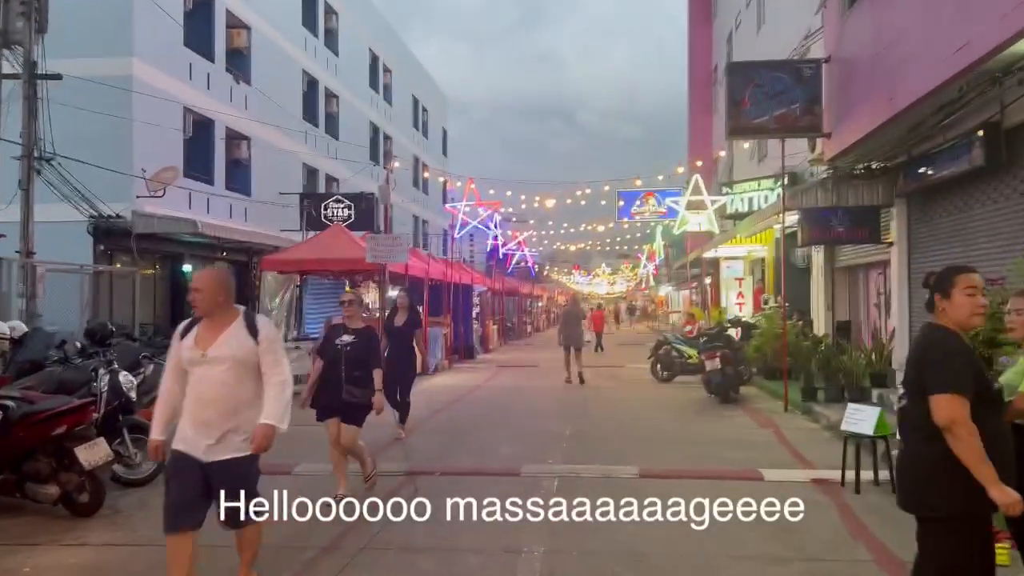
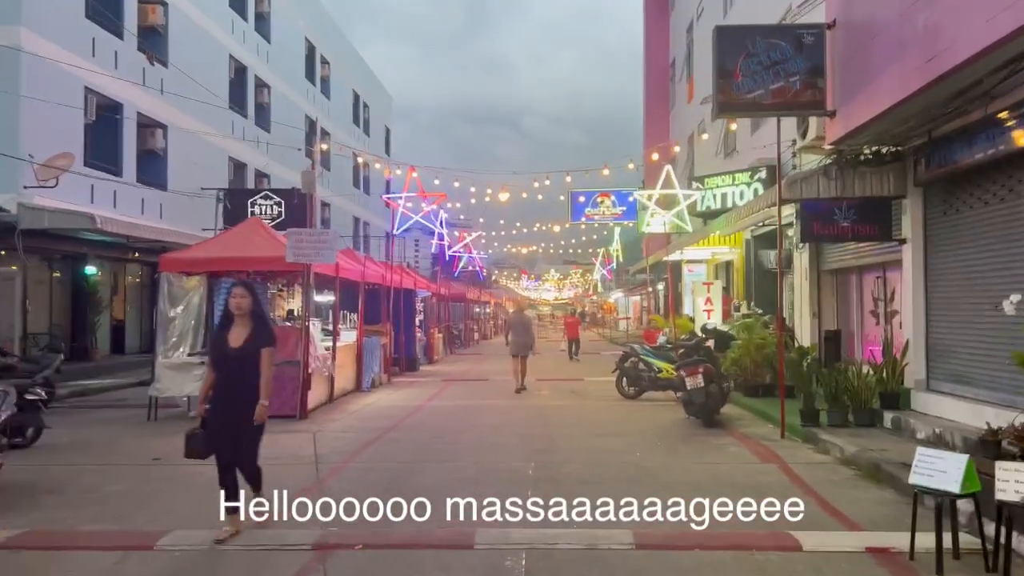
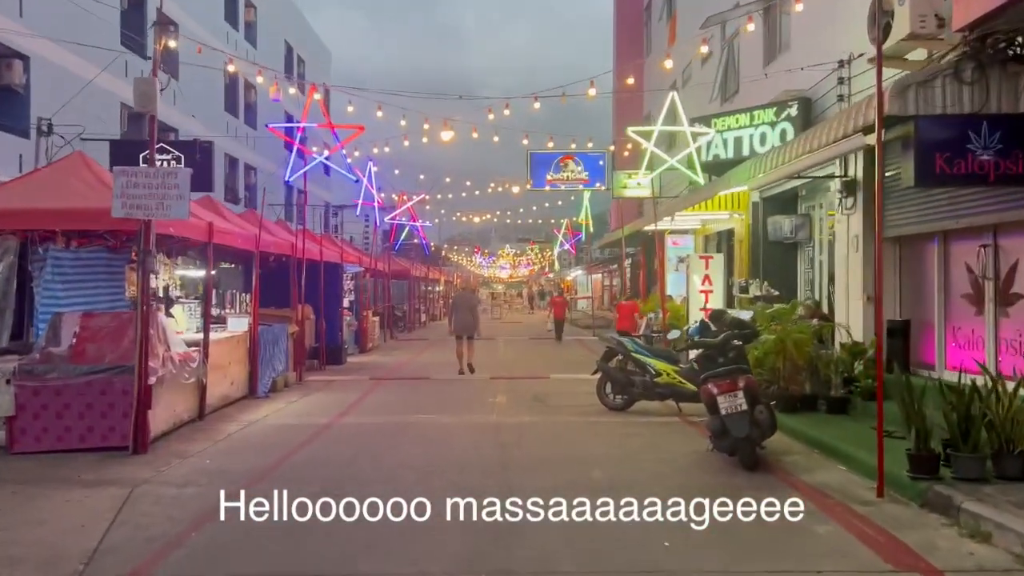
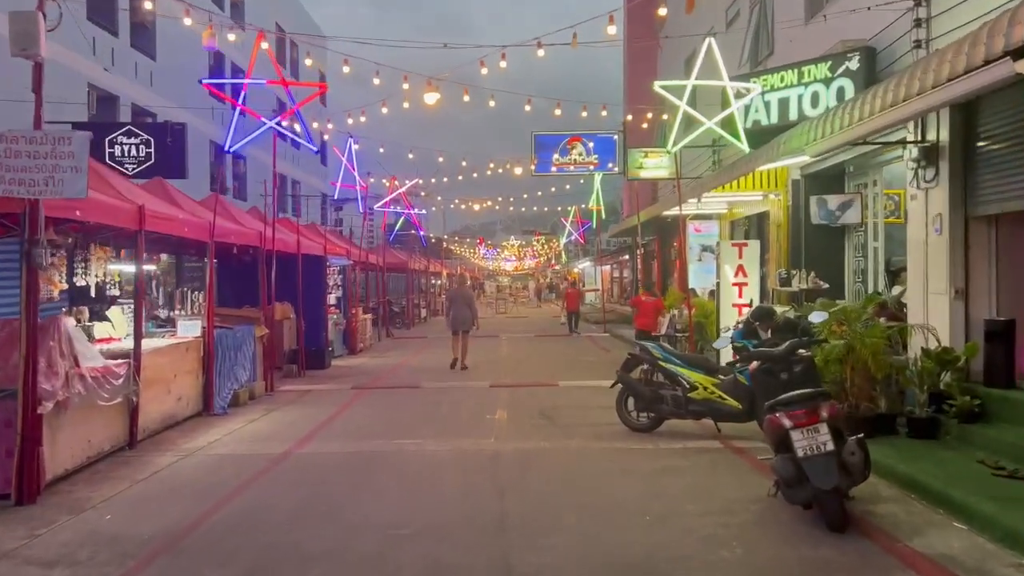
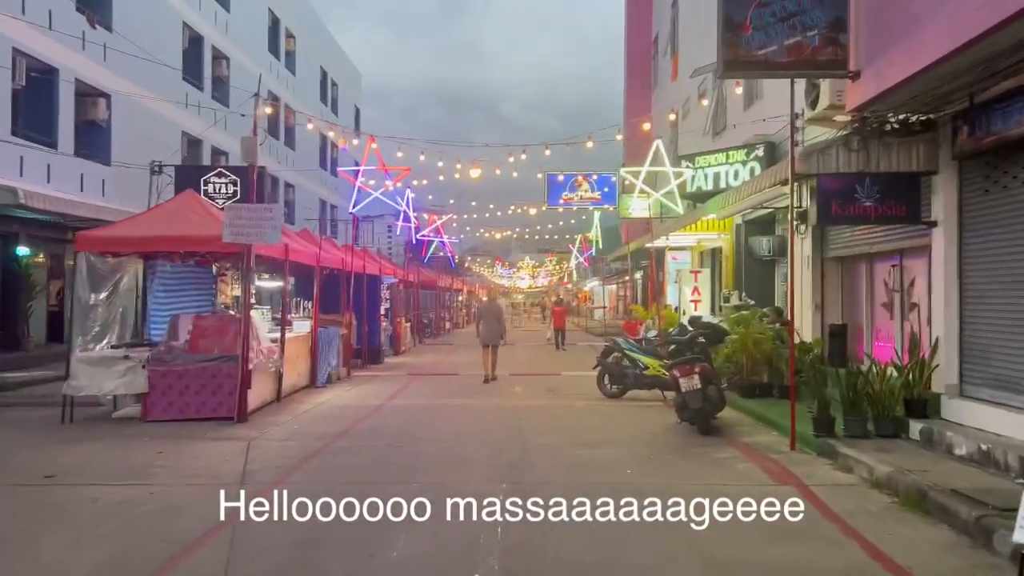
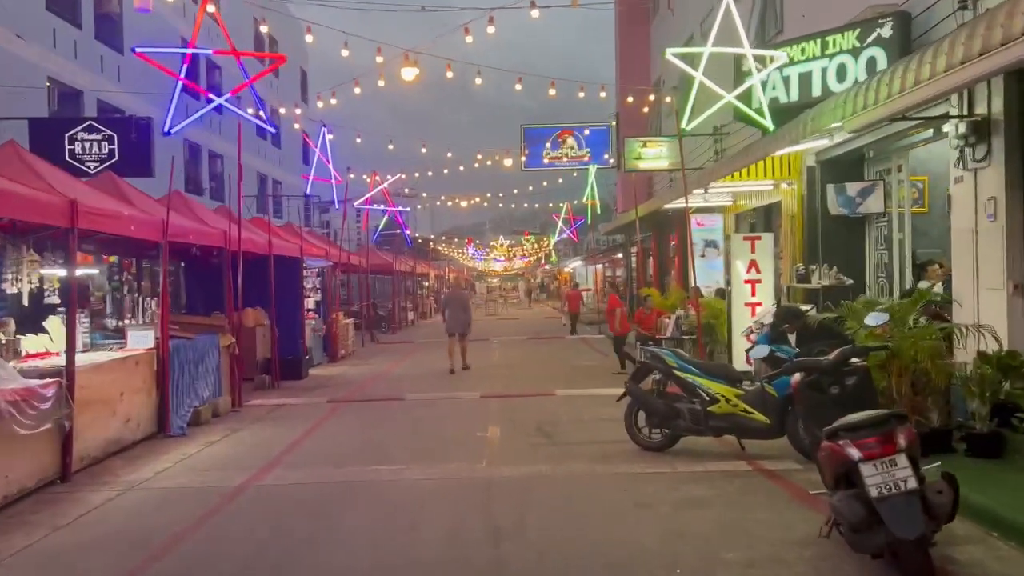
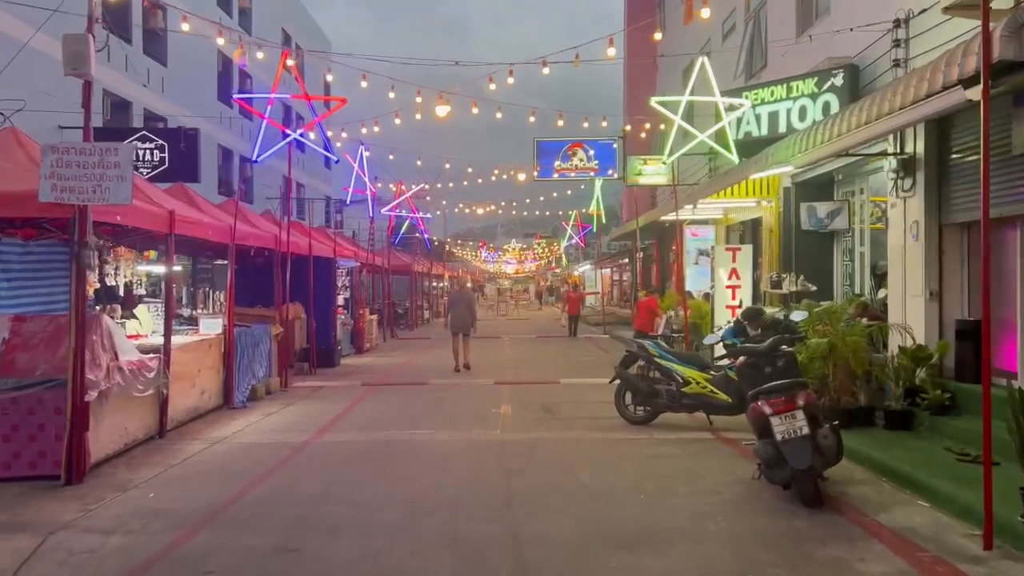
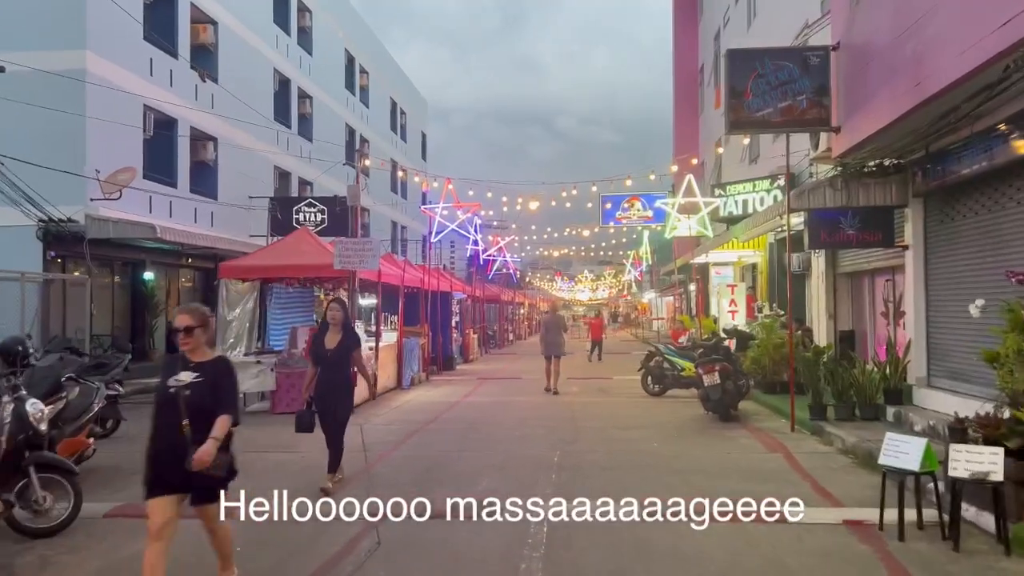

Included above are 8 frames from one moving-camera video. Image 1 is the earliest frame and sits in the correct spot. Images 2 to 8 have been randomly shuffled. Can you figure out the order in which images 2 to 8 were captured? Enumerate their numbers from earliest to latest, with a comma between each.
8, 2, 5, 3, 7, 4, 6
